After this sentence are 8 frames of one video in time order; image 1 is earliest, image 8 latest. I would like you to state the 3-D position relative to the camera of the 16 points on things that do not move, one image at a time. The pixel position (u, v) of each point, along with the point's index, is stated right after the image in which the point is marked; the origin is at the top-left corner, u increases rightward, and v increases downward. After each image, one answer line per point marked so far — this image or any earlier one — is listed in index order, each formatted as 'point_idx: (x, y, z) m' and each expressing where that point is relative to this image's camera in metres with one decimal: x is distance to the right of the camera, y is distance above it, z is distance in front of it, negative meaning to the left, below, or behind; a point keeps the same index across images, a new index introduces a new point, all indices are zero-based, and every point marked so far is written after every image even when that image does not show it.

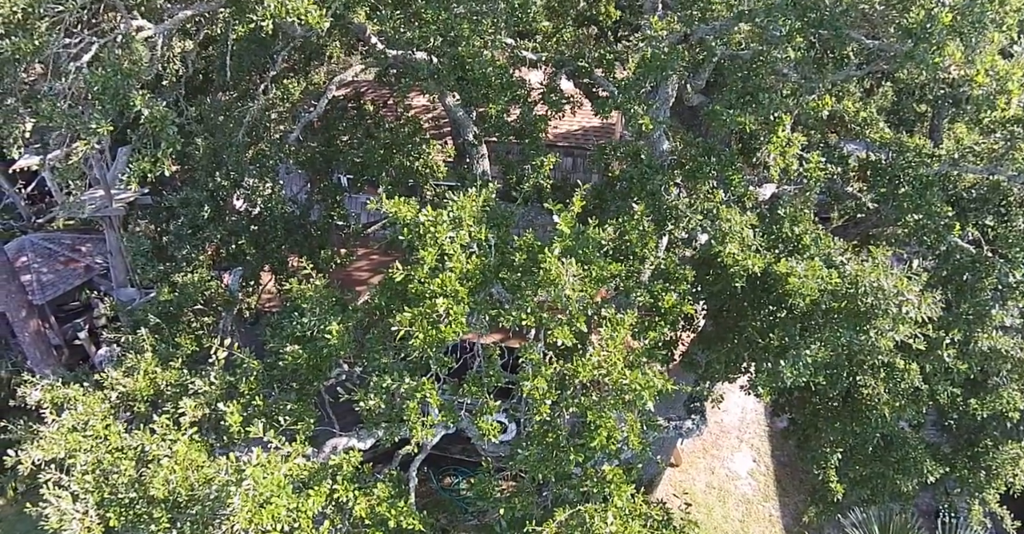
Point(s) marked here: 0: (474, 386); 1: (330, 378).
0: (-0.3, -1.0, +9.1) m
1: (-1.8, -1.1, +9.6) m
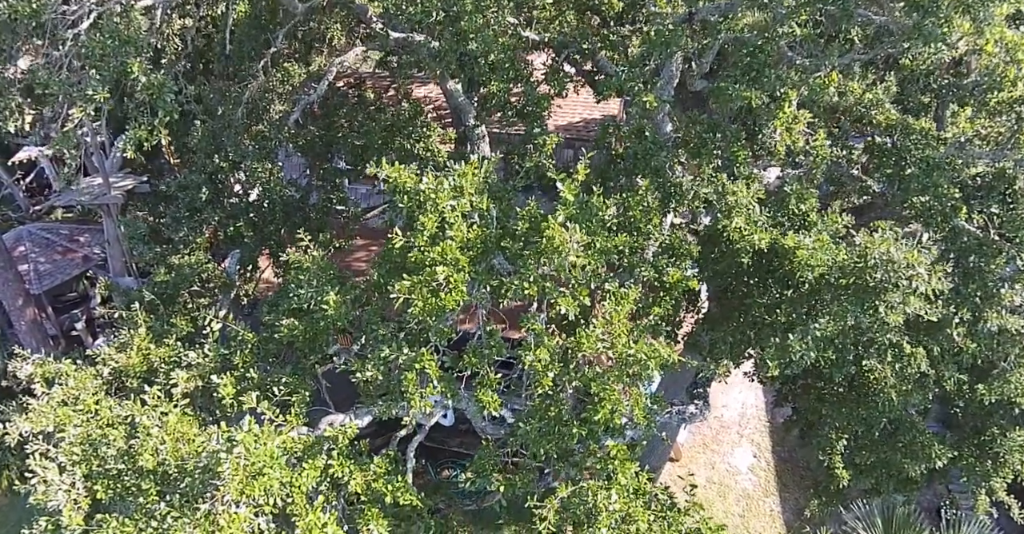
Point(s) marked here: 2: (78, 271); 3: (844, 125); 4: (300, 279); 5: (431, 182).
0: (-0.3, -0.8, +8.9) m
1: (-1.8, -0.8, +9.4) m
2: (-7.9, -0.1, +17.6) m
3: (+4.4, +1.9, +12.9) m
4: (-2.1, -0.1, +9.5) m
5: (-0.7, +0.8, +8.9) m
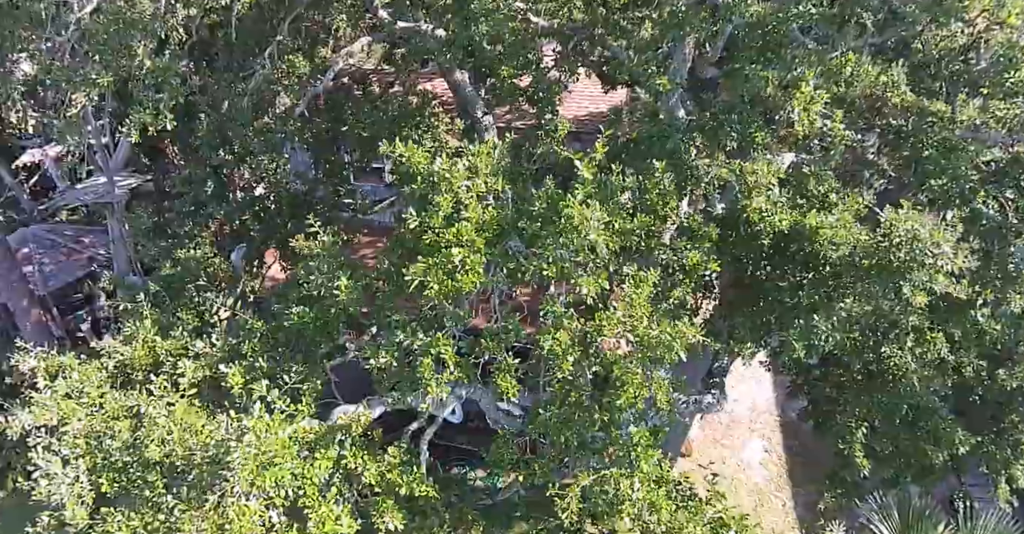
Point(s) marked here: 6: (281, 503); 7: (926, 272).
0: (-0.2, -0.6, +8.6) m
1: (-1.7, -0.7, +9.1) m
2: (-7.7, 0.0, +17.3) m
3: (+4.5, +2.1, +12.6) m
4: (-1.9, +0.1, +9.2) m
5: (-0.6, +0.9, +8.7) m
6: (-2.0, -2.0, +8.3) m
7: (+4.3, 0.0, +10.1) m
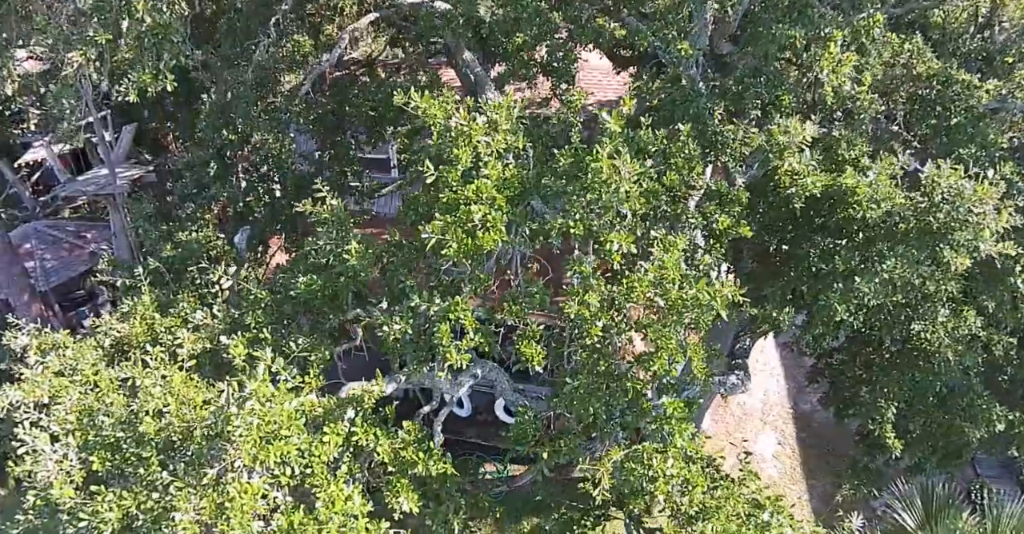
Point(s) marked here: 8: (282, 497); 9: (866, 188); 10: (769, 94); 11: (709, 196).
0: (0.0, -0.3, +8.0) m
1: (-1.5, -0.4, +8.6) m
2: (-7.5, +0.2, +16.8) m
3: (+4.7, +2.5, +12.0) m
4: (-1.8, +0.3, +8.7) m
5: (-0.4, +1.2, +8.1) m
6: (-1.8, -1.7, +7.7) m
7: (+4.5, +0.3, +9.5) m
8: (-1.9, -1.9, +7.8) m
9: (+3.5, +0.8, +9.8) m
10: (+2.9, +2.0, +10.9) m
11: (+1.9, +0.7, +9.5) m
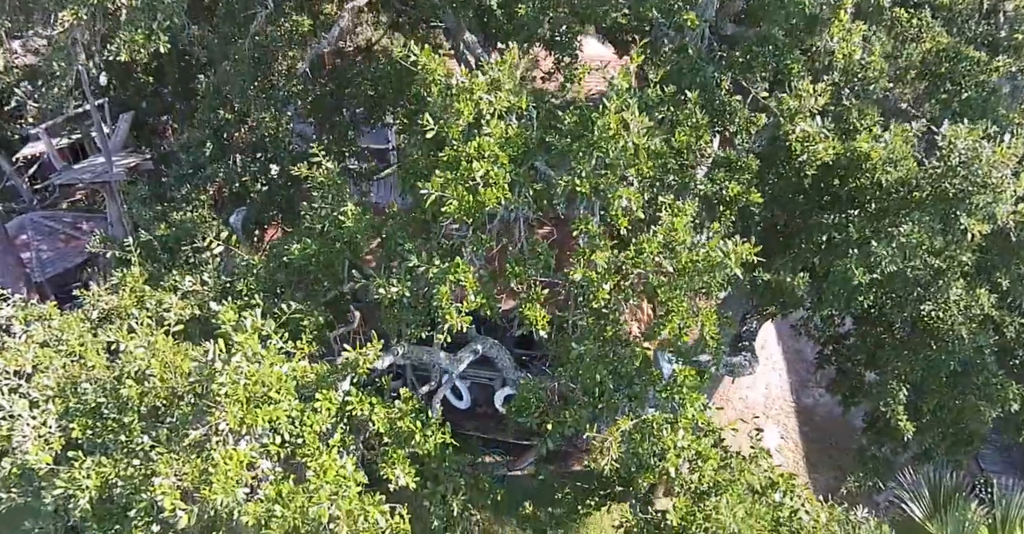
0: (0.0, 0.0, +7.7) m
1: (-1.4, -0.1, +8.3) m
2: (-7.4, +0.5, +16.5) m
3: (+4.7, +2.7, +11.7) m
4: (-1.7, +0.6, +8.4) m
5: (-0.4, +1.5, +7.8) m
6: (-1.8, -1.4, +7.4) m
7: (+4.5, +0.6, +9.2) m
8: (-1.8, -1.6, +7.5) m
9: (+3.6, +1.1, +9.4) m
10: (+2.9, +2.3, +10.6) m
11: (+2.0, +1.0, +9.2) m
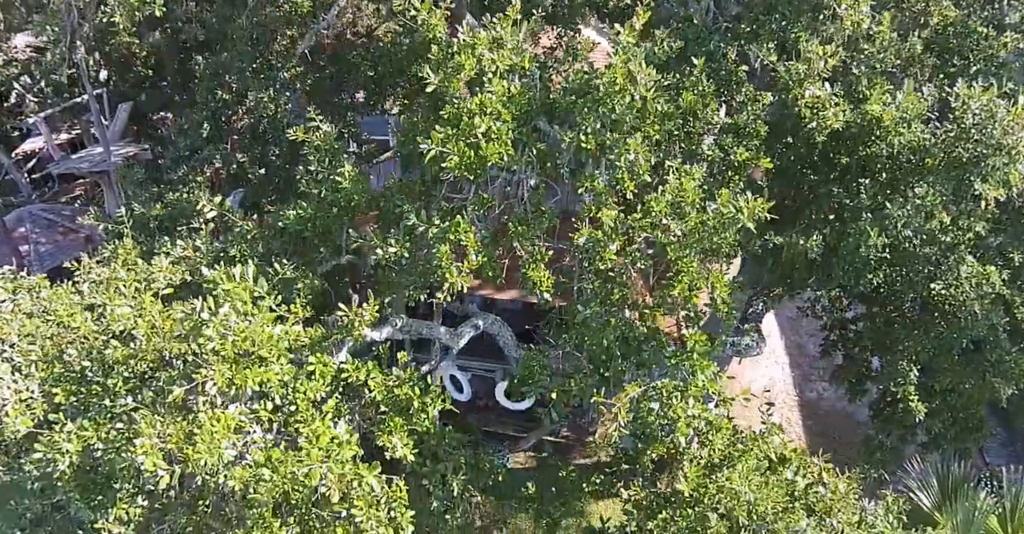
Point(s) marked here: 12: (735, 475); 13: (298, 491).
0: (+0.1, +0.3, +7.5) m
1: (-1.4, +0.2, +8.0) m
2: (-7.4, +0.7, +16.3) m
3: (+4.8, +3.0, +11.4) m
4: (-1.7, +0.9, +8.1) m
5: (-0.4, +1.8, +7.5) m
6: (-1.8, -1.1, +7.2) m
7: (+4.5, +0.9, +8.9) m
8: (-1.8, -1.3, +7.2) m
9: (+3.6, +1.4, +9.2) m
10: (+2.9, +2.5, +10.3) m
11: (+2.0, +1.3, +8.9) m
12: (+1.7, -1.6, +7.3) m
13: (-1.5, -1.5, +6.8) m
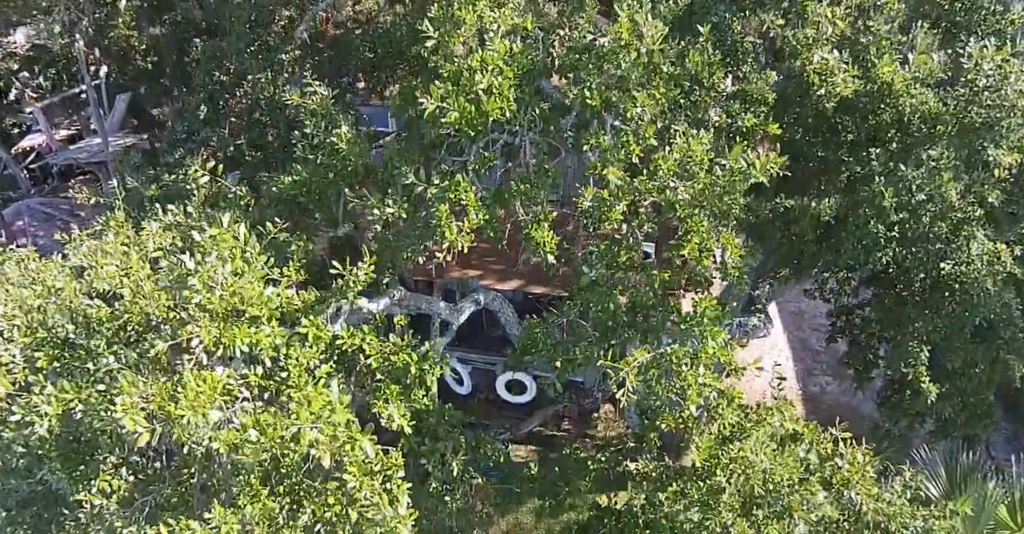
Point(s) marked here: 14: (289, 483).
0: (+0.1, +0.5, +7.2) m
1: (-1.4, +0.4, +7.8) m
2: (-7.4, +1.0, +16.0) m
3: (+4.8, +3.3, +11.2) m
4: (-1.7, +1.1, +7.9) m
5: (-0.4, +2.0, +7.3) m
6: (-1.7, -0.9, +6.9) m
7: (+4.6, +1.2, +8.7) m
8: (-1.8, -1.1, +7.0) m
9: (+3.6, +1.7, +8.9) m
10: (+3.0, +2.8, +10.0) m
11: (+2.0, +1.5, +8.7) m
12: (+1.7, -1.3, +7.0) m
13: (-1.5, -1.3, +6.6) m
14: (-1.6, -1.5, +6.7) m
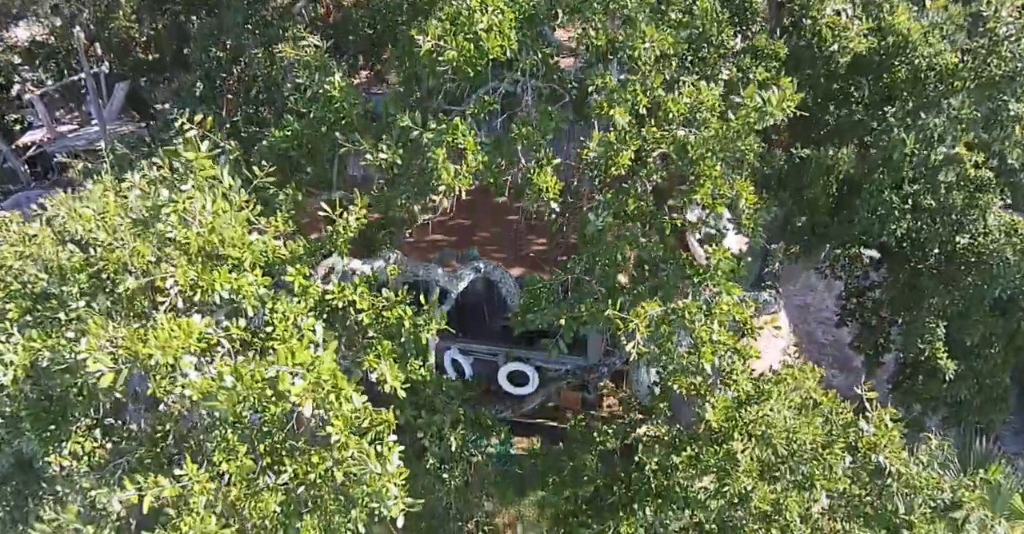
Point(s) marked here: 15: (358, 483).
0: (+0.1, +0.8, +6.9) m
1: (-1.4, +0.7, +7.4) m
2: (-7.3, +1.2, +15.7) m
3: (+4.8, +3.7, +10.8) m
4: (-1.7, +1.4, +7.5) m
5: (-0.4, +2.4, +6.9) m
6: (-1.7, -0.6, +6.6) m
7: (+4.6, +1.5, +8.3) m
8: (-1.8, -0.8, +6.6) m
9: (+3.6, +2.0, +8.5) m
10: (+3.0, +3.1, +9.7) m
11: (+2.0, +1.9, +8.3) m
12: (+1.7, -1.0, +6.7) m
13: (-1.5, -1.0, +6.2) m
14: (-1.5, -1.2, +6.4) m
15: (-1.0, -1.4, +6.3) m
